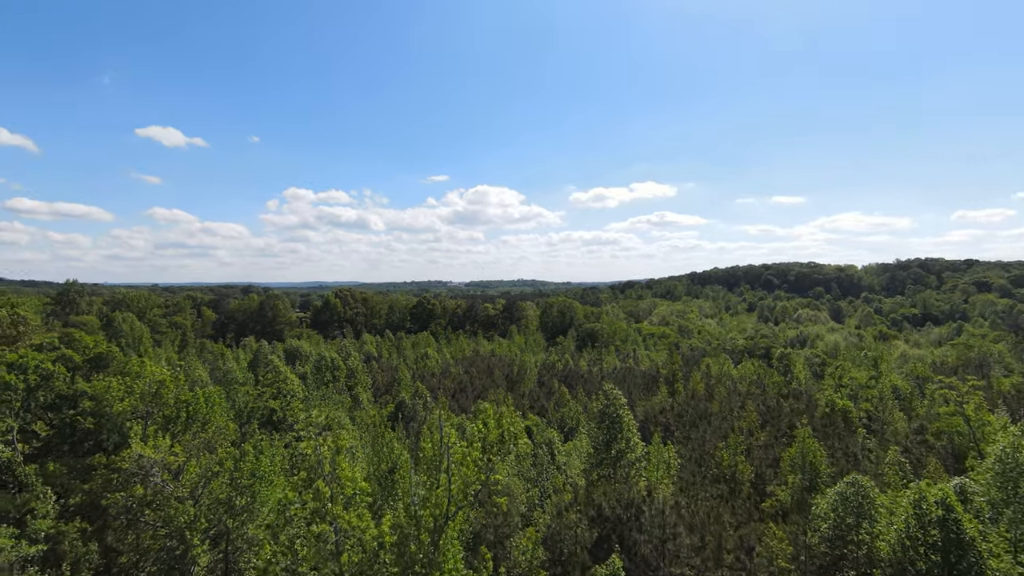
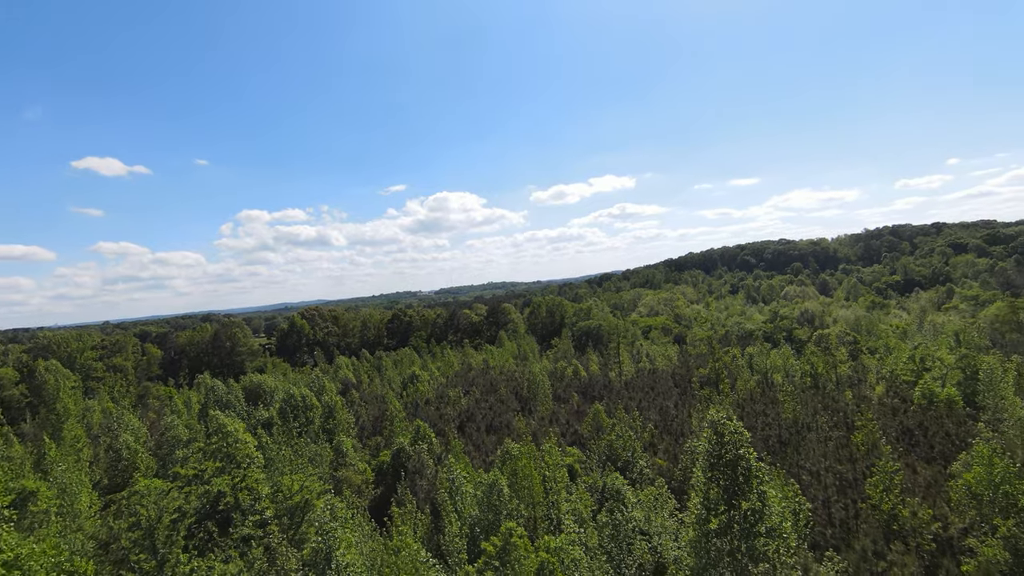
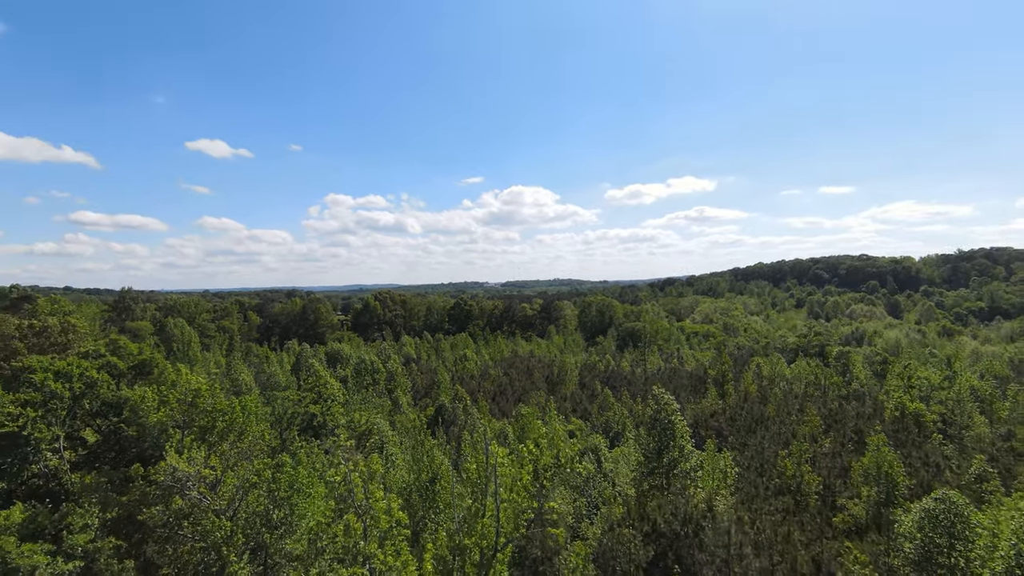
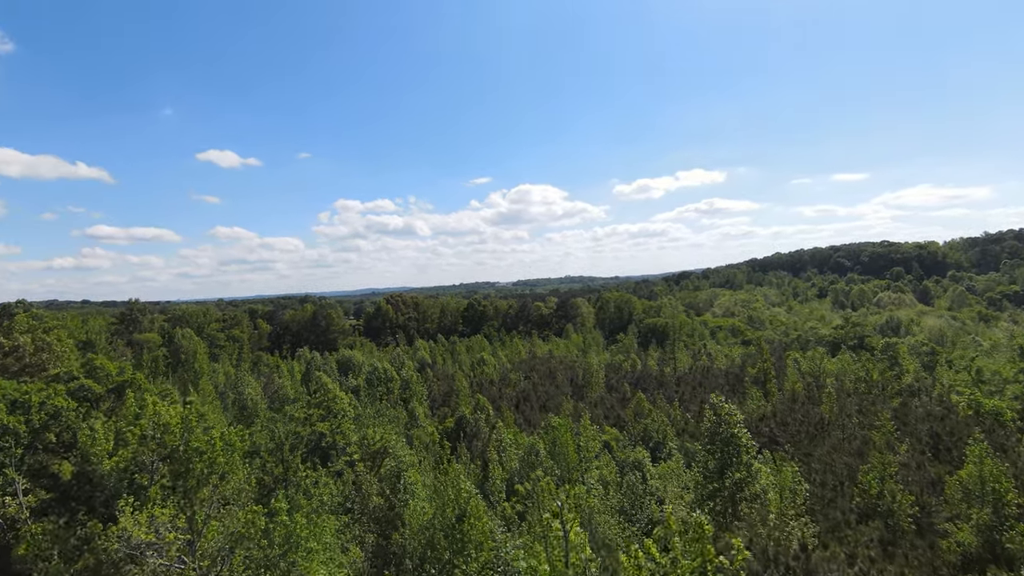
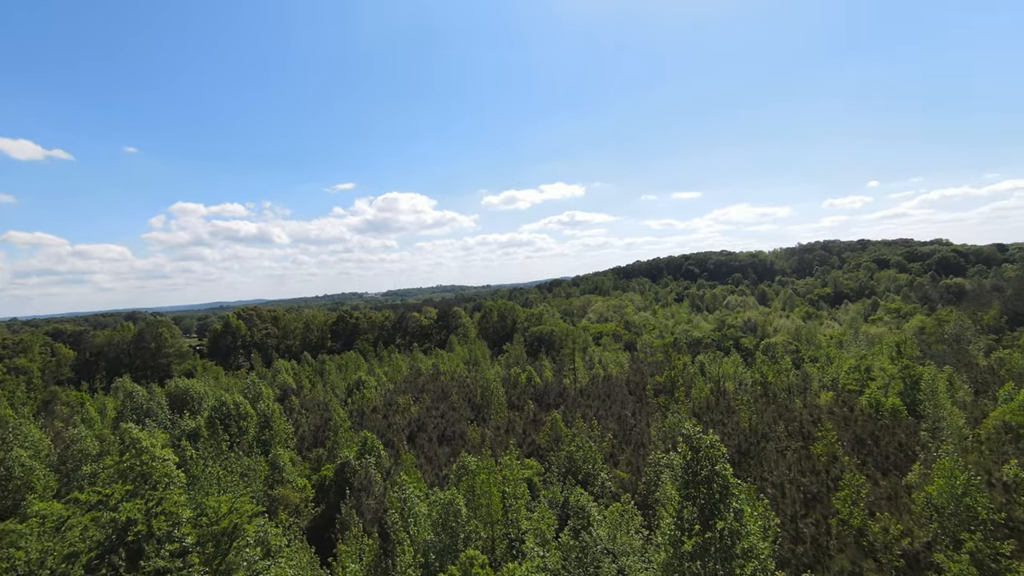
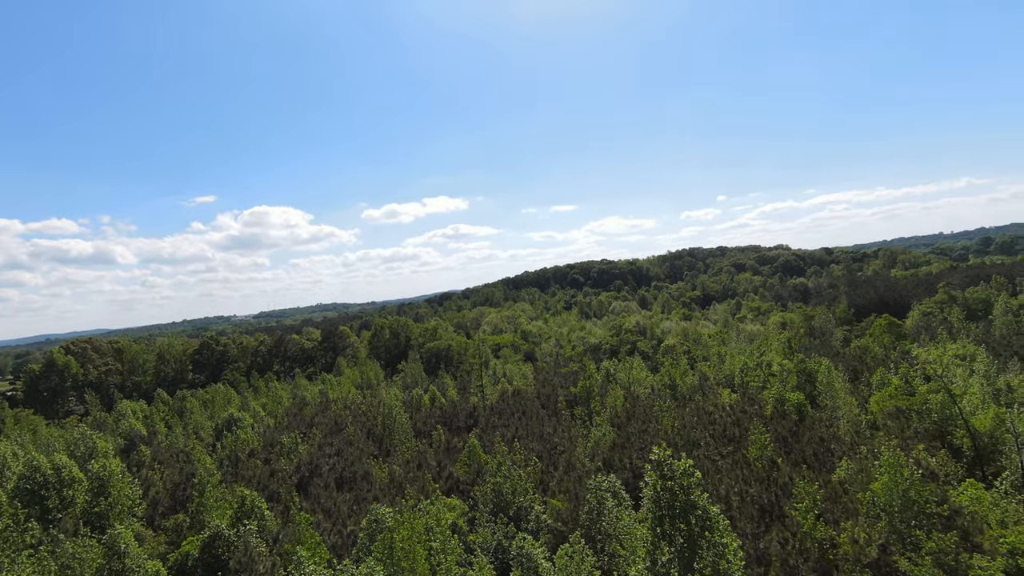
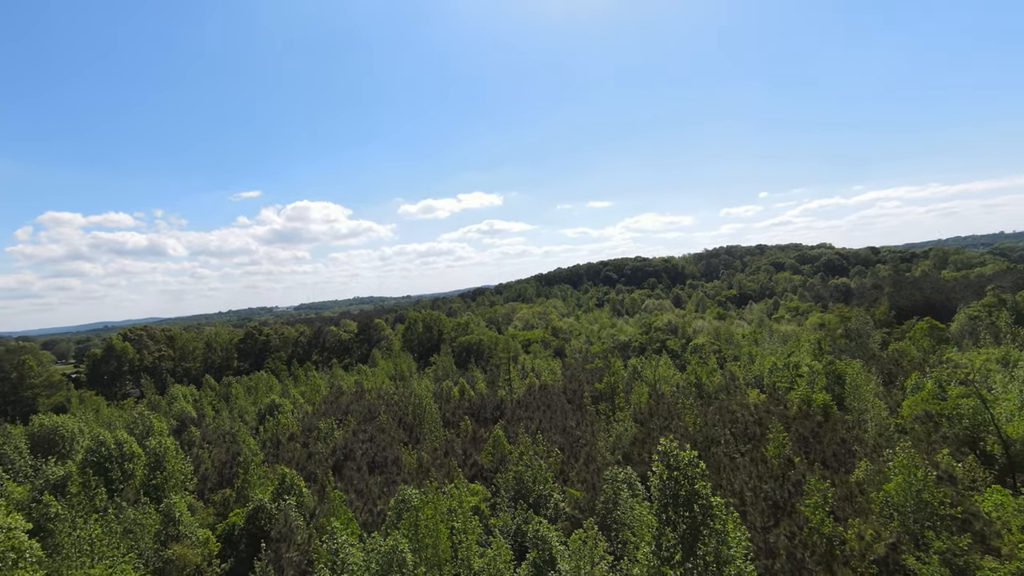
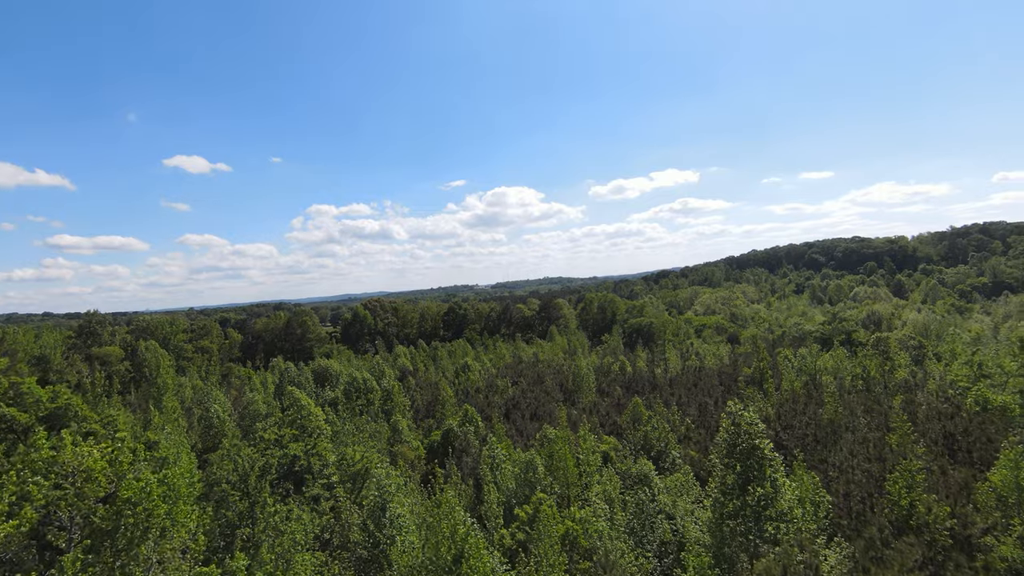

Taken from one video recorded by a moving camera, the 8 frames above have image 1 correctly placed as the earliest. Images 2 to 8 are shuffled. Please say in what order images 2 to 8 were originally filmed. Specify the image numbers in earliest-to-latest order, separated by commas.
3, 4, 8, 2, 5, 7, 6
